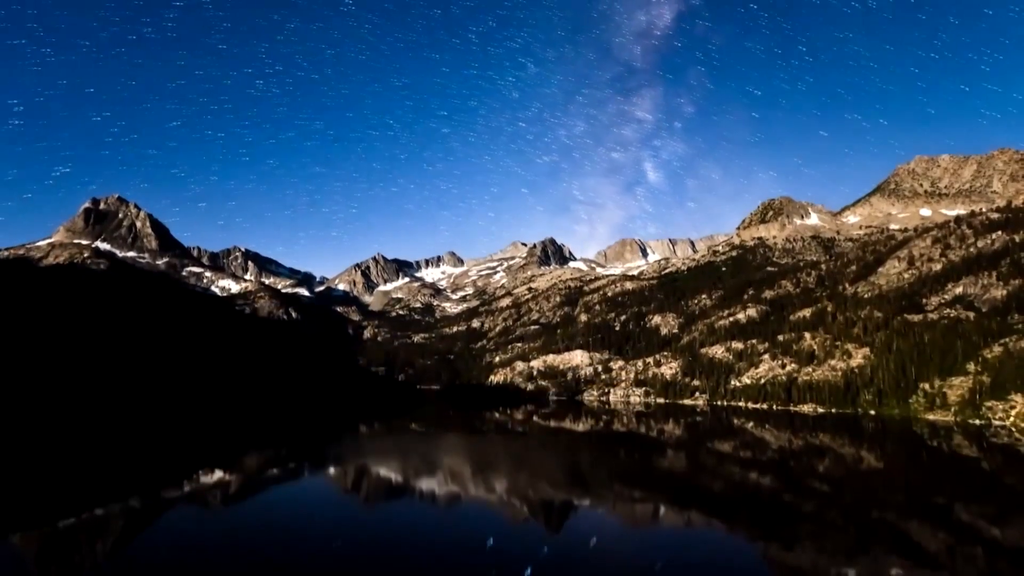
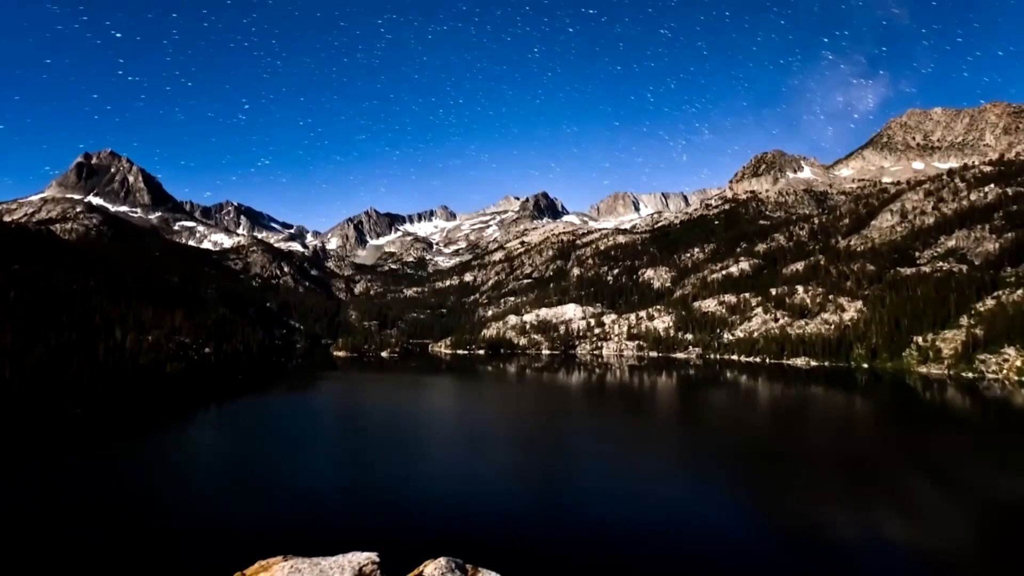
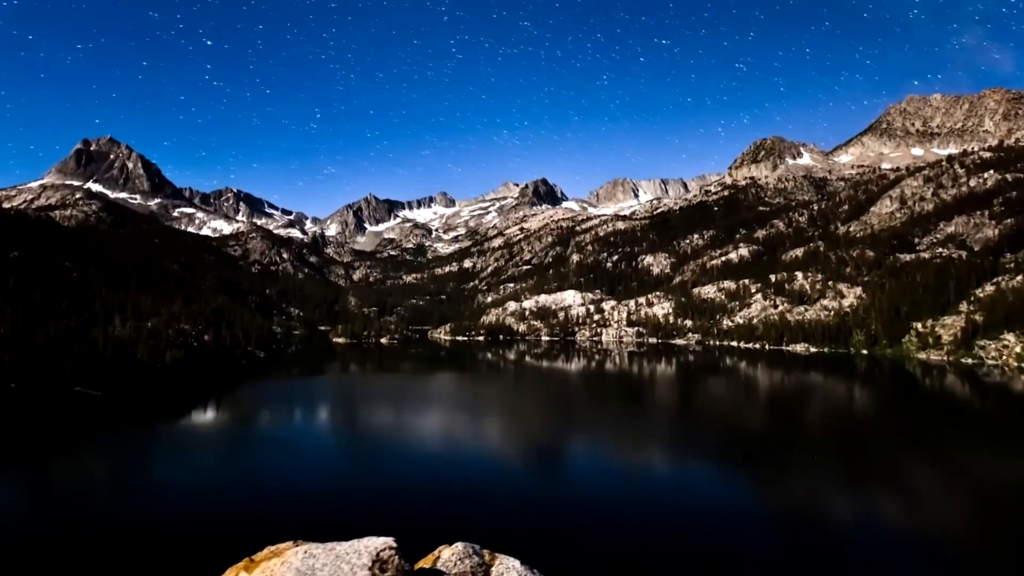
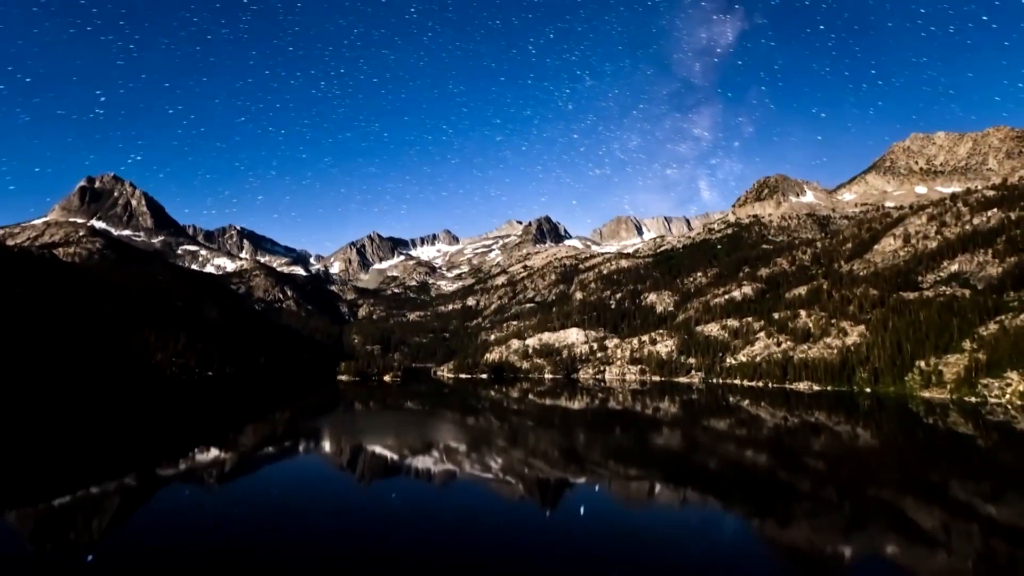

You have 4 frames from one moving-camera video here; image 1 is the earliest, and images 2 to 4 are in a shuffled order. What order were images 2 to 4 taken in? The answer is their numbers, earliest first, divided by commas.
4, 2, 3
